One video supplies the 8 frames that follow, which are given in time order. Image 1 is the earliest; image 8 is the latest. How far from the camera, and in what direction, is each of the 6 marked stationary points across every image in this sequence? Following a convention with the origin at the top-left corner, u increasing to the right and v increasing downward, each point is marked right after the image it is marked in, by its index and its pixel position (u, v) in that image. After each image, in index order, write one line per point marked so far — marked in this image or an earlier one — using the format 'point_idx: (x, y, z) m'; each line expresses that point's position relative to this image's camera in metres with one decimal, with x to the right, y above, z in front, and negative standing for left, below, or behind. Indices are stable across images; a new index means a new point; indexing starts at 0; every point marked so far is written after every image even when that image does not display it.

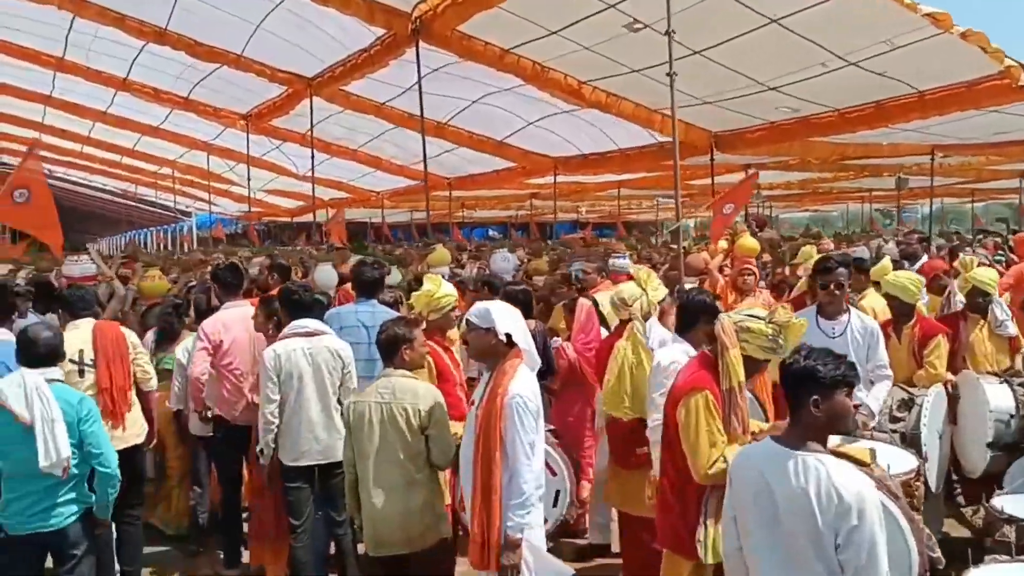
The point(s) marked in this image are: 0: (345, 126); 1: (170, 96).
0: (-3.1, +3.0, +17.4) m
1: (-6.2, +3.5, +16.9) m
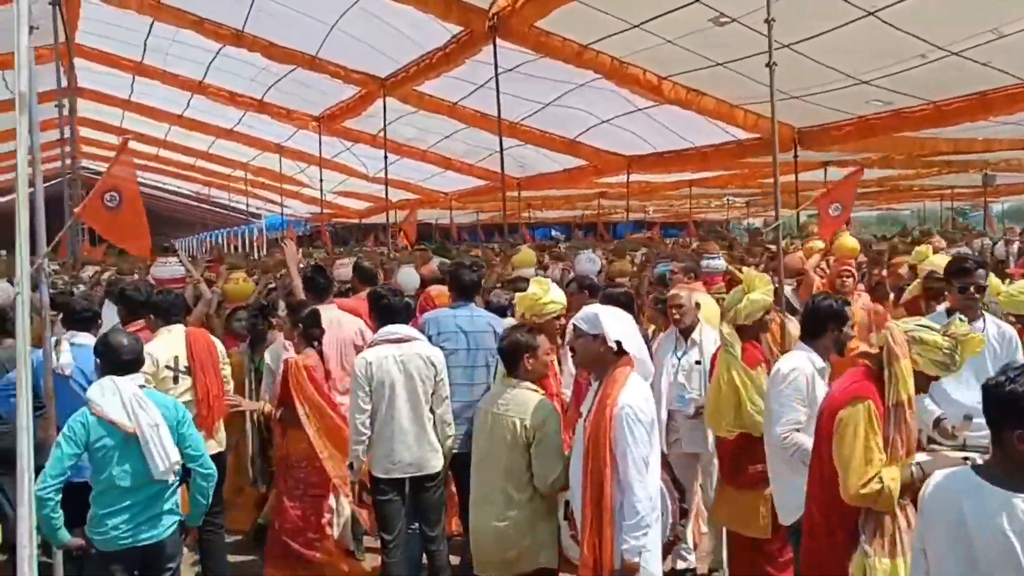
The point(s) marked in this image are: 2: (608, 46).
0: (-1.8, +3.0, +17.3) m
1: (-4.9, +3.5, +17.0) m
2: (+1.1, +2.7, +10.3) m
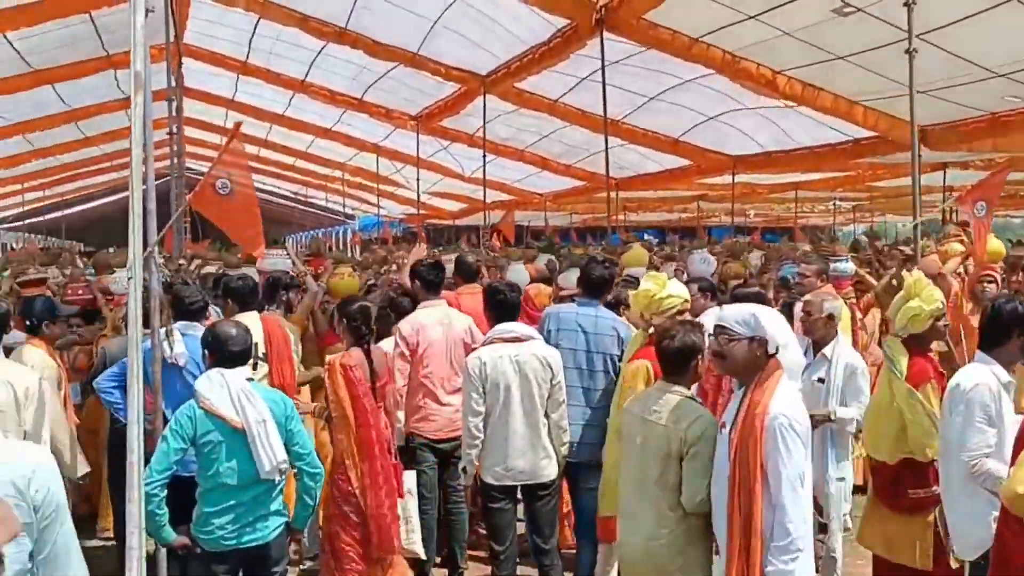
0: (0.0, +3.0, +17.1) m
1: (-3.1, +3.5, +17.1) m
2: (+2.2, +2.7, +9.9) m
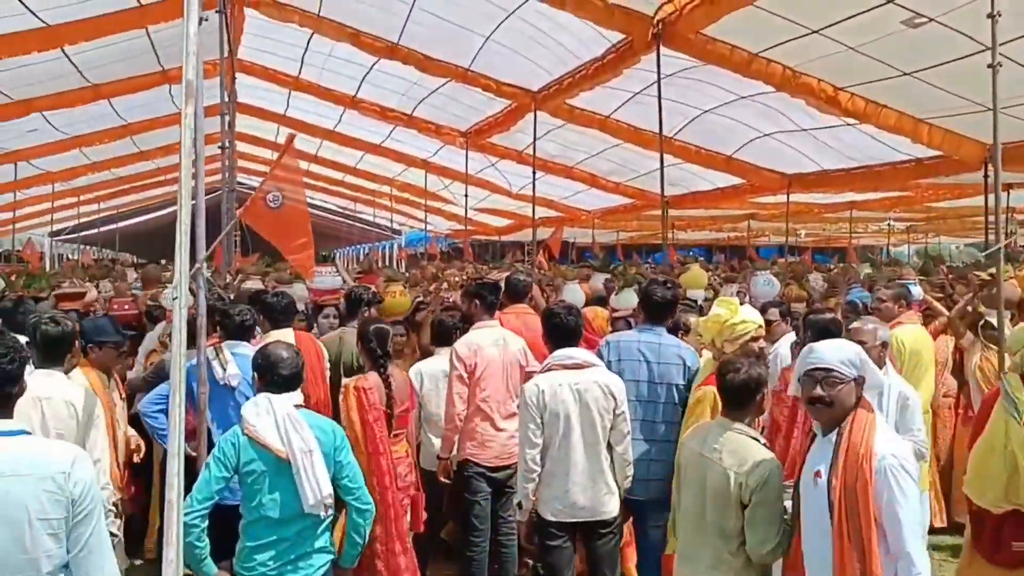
0: (+1.0, +2.6, +16.9) m
1: (-2.1, +3.2, +17.1) m
2: (+2.8, +2.4, +9.6) m
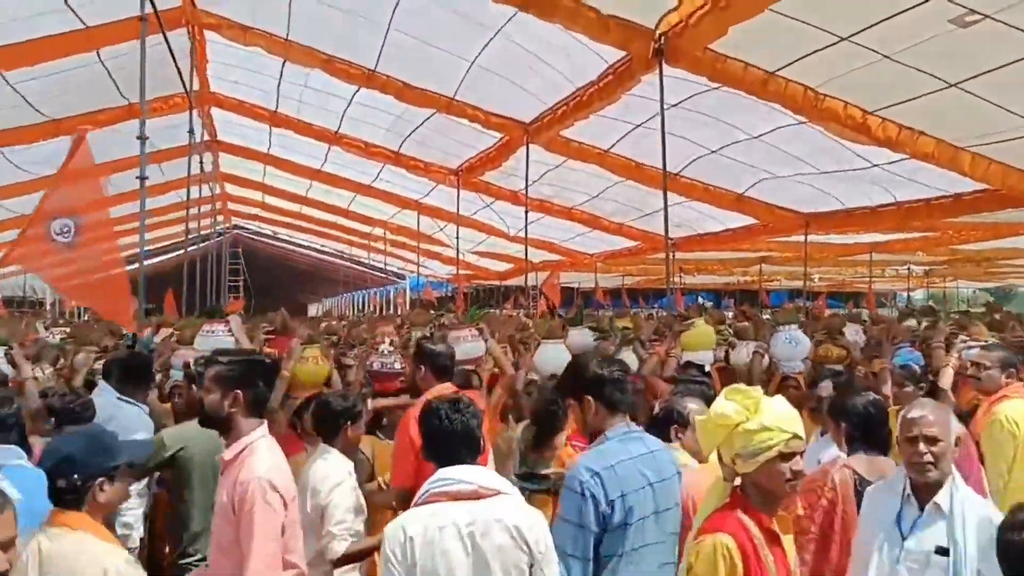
0: (+0.8, +1.8, +15.7) m
1: (-2.3, +2.4, +15.9) m
2: (+2.6, +2.0, +8.3) m
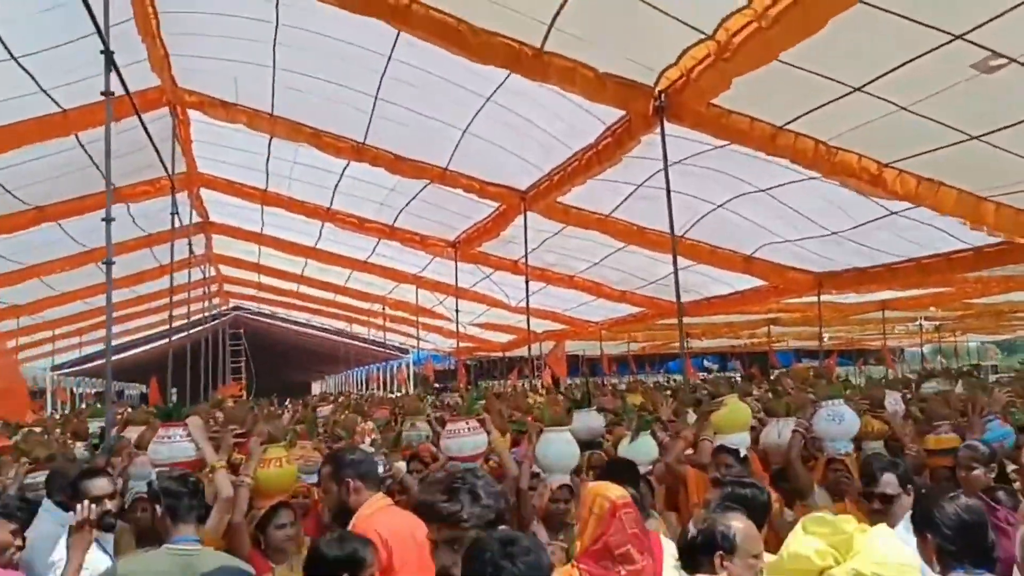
0: (+0.8, +0.6, +15.2) m
1: (-2.3, +1.1, +15.5) m
2: (+2.6, +1.4, +7.9) m
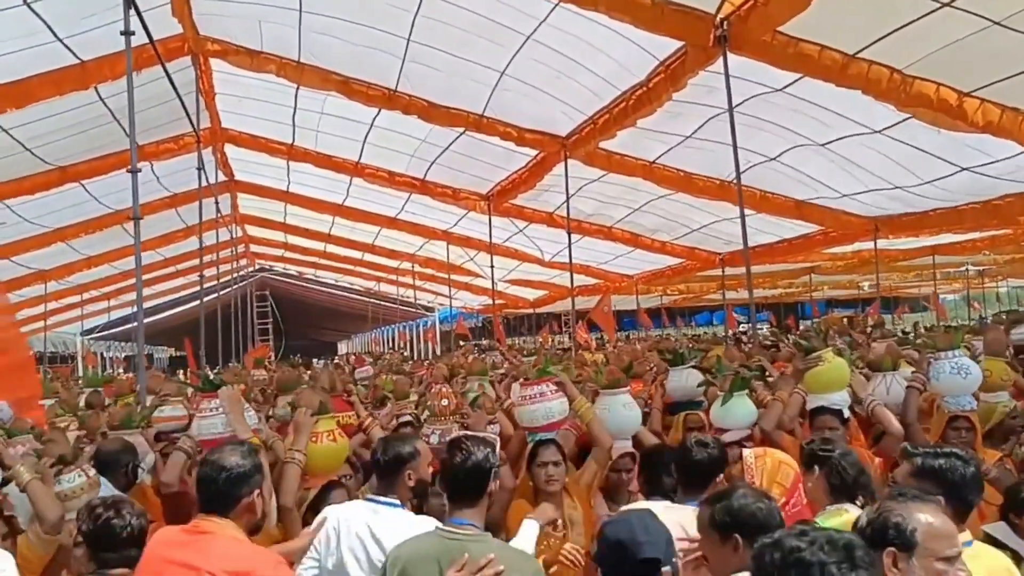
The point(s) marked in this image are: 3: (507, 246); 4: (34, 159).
0: (+1.4, +1.4, +14.6) m
1: (-1.7, +1.8, +15.0) m
2: (+3.0, +1.9, +7.2) m
3: (-0.1, +0.9, +19.8) m
4: (-6.3, +1.7, +12.1) m
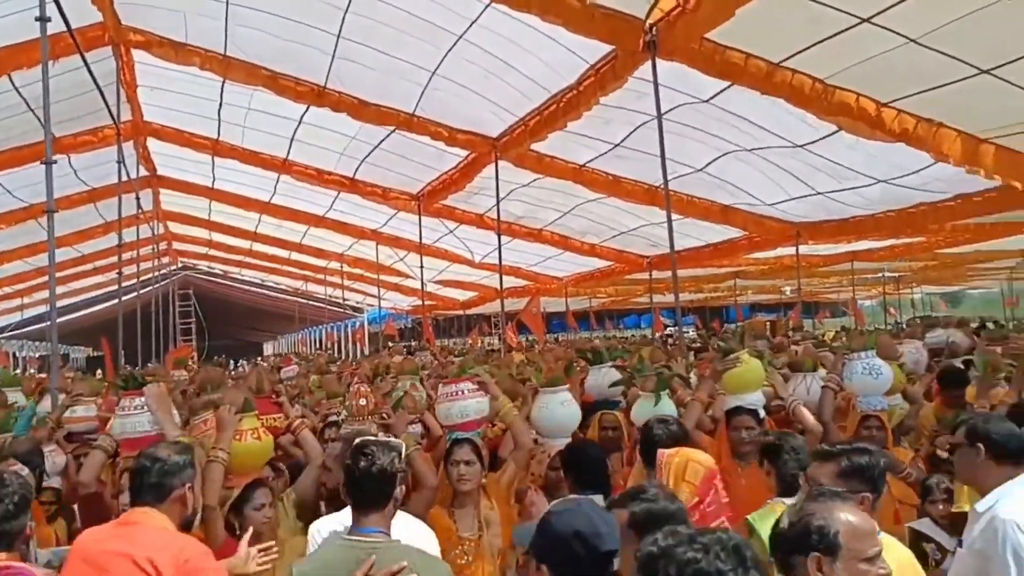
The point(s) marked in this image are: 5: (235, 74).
0: (+0.3, +1.4, +14.7) m
1: (-2.8, +1.8, +14.8) m
2: (+2.4, +1.8, +7.4) m
3: (-1.6, +0.9, +19.8) m
4: (-7.2, +1.7, +11.6) m
5: (-3.1, +2.4, +10.3) m
